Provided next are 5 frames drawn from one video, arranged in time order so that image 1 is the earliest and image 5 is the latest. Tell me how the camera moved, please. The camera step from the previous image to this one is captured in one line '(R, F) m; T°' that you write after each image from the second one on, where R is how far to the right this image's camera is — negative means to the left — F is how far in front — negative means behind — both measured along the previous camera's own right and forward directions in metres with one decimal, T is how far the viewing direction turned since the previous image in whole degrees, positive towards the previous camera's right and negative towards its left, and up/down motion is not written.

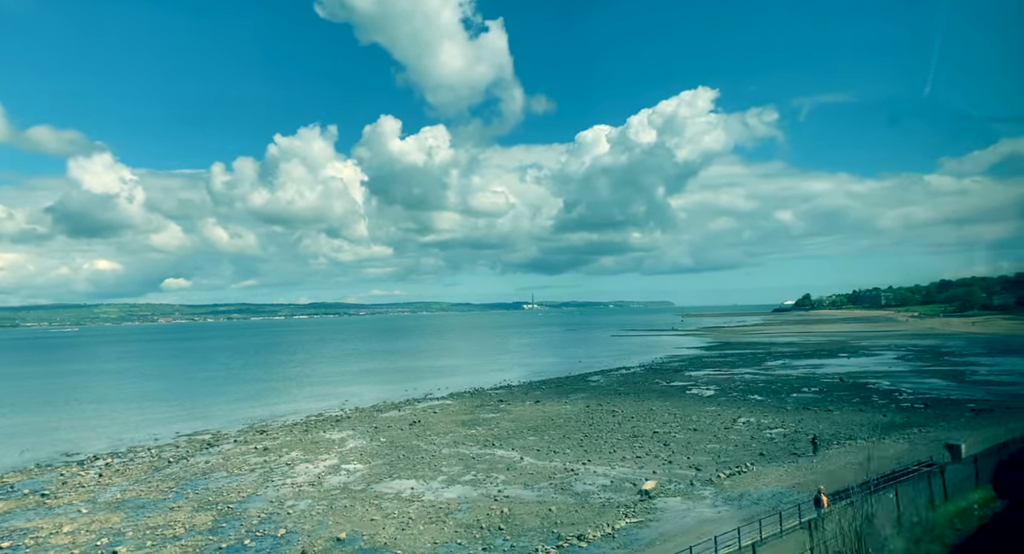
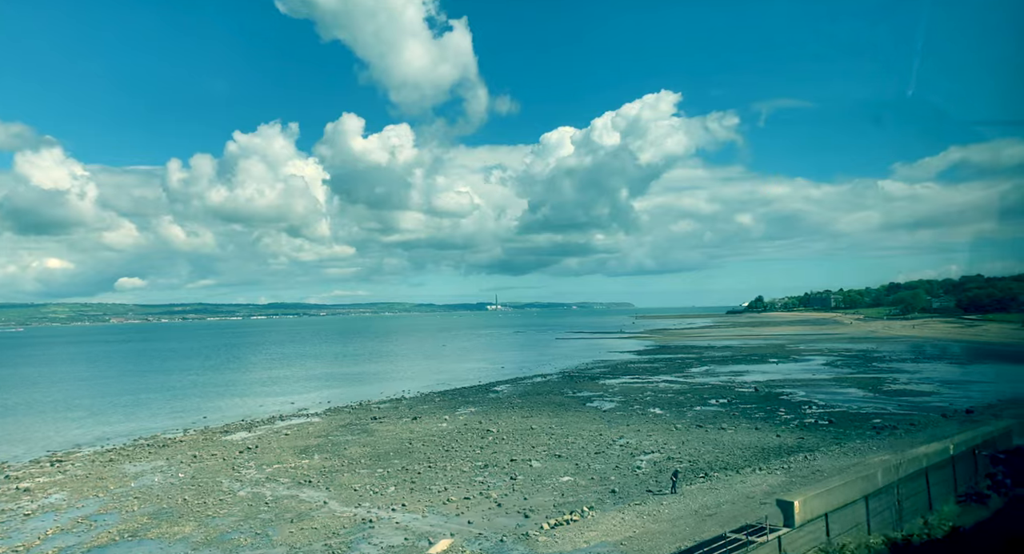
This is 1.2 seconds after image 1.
(+4.4, +3.5) m; +3°
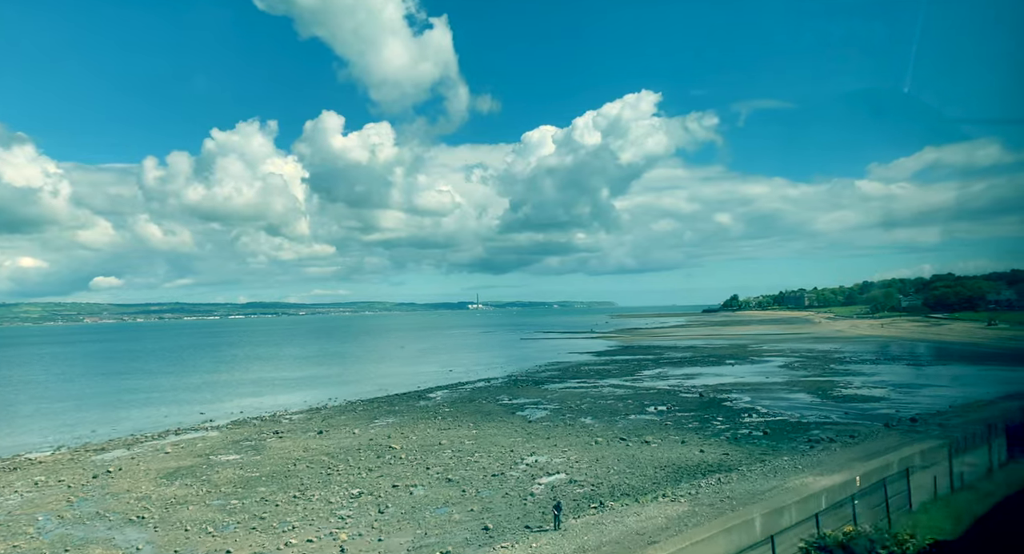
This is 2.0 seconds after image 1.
(+3.0, +2.5) m; +2°
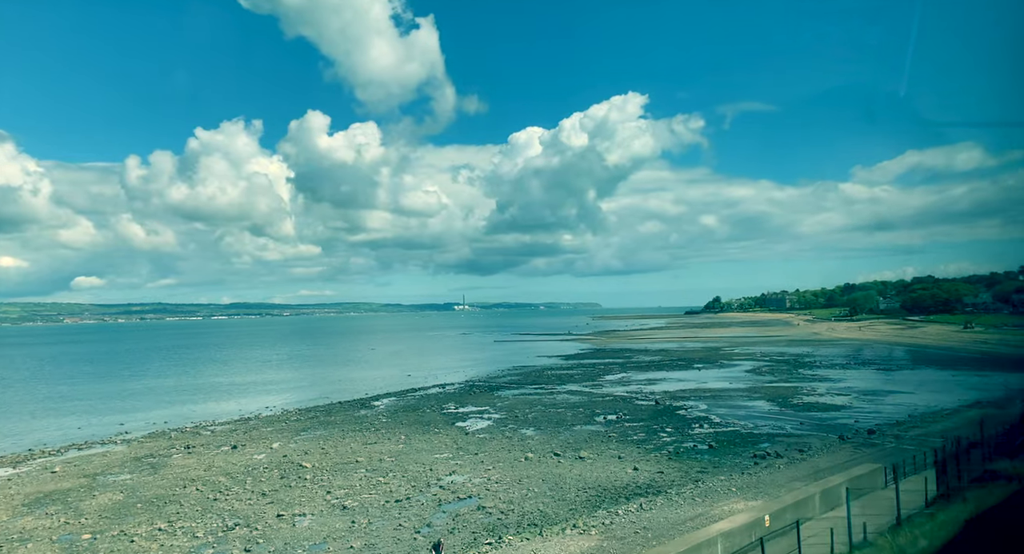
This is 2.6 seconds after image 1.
(+2.3, +2.0) m; +1°
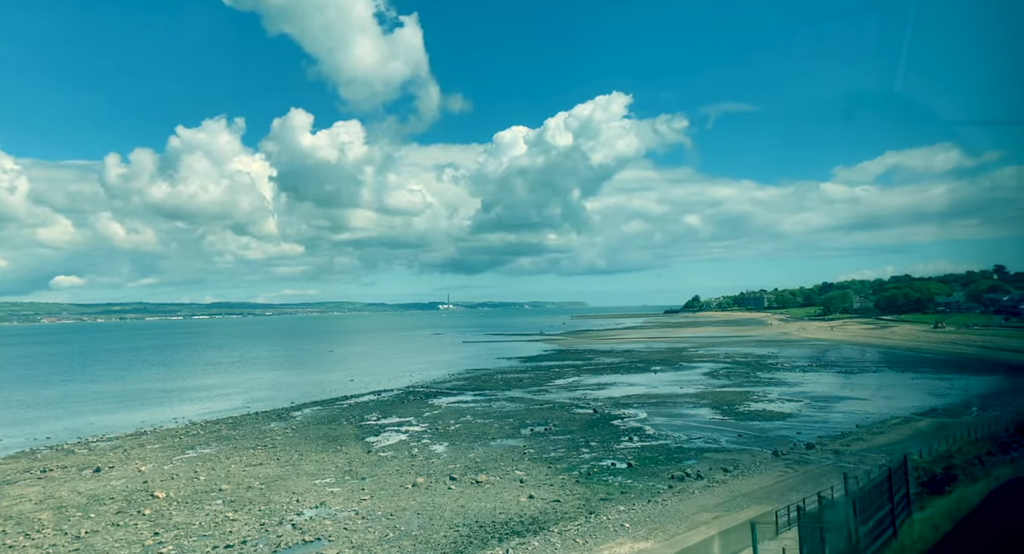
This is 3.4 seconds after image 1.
(+3.2, +2.8) m; +1°
